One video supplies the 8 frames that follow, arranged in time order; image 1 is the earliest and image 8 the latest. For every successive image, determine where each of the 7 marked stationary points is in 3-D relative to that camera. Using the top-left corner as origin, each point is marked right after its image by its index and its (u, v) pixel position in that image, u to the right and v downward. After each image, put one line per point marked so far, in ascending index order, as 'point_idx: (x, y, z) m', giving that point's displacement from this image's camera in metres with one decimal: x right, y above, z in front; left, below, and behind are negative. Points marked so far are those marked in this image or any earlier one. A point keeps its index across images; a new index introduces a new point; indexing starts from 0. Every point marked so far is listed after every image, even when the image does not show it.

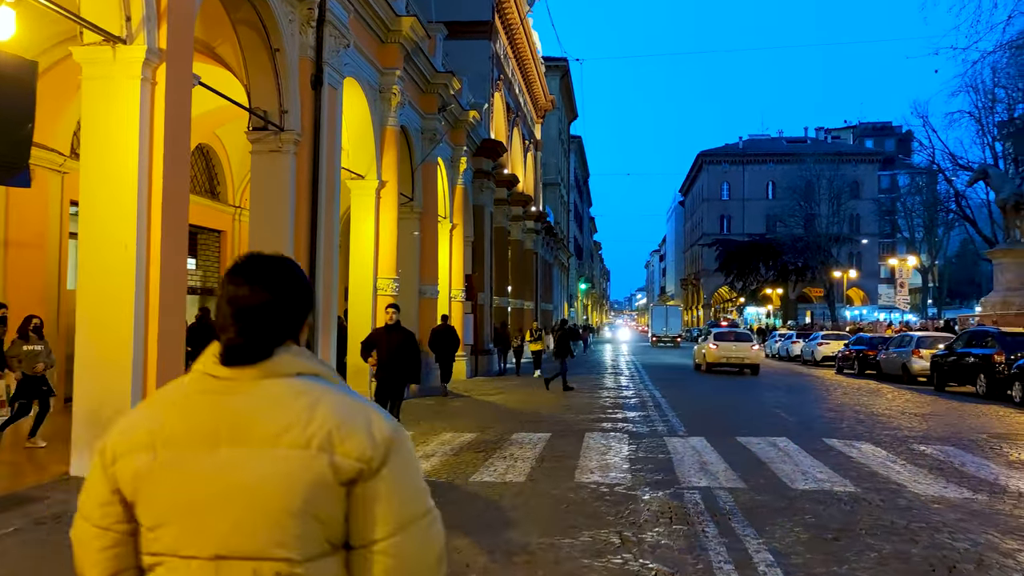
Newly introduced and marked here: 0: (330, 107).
0: (-2.8, +2.7, +14.3) m
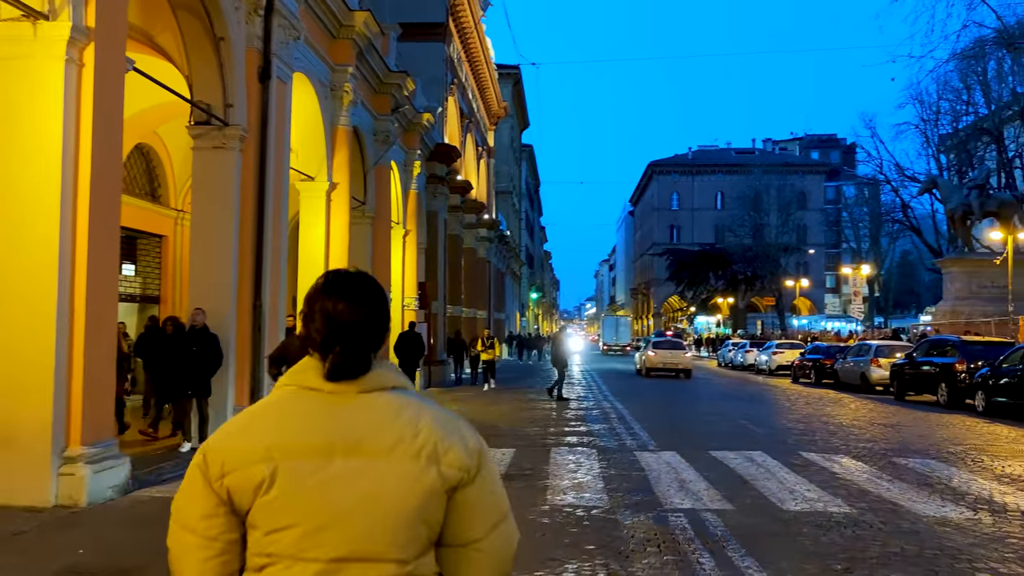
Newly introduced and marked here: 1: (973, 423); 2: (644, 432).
0: (-3.3, +2.6, +13.5) m
1: (+8.0, -2.4, +16.4) m
2: (+2.0, -2.2, +14.3) m
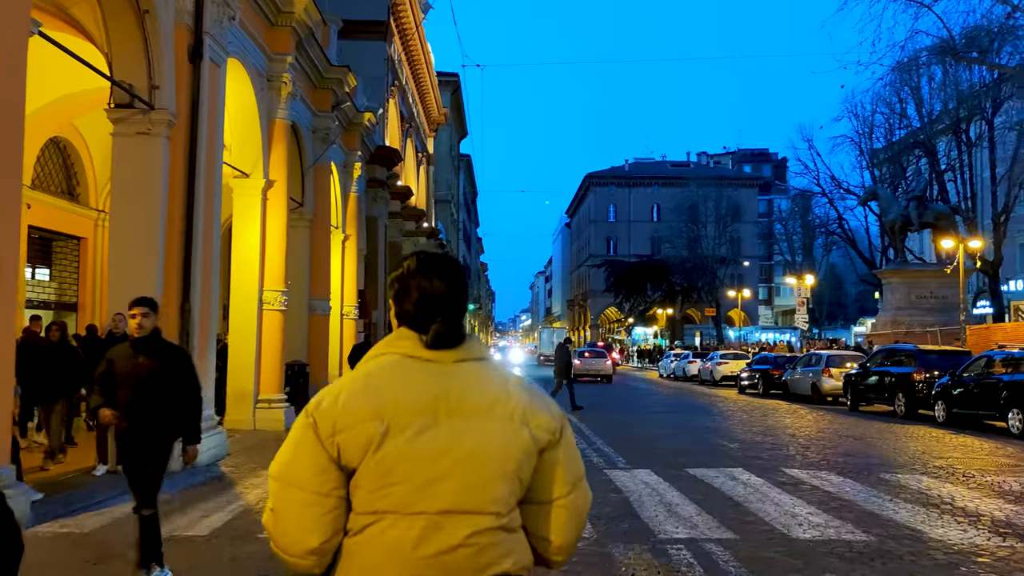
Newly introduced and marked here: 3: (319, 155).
0: (-3.9, +2.6, +12.2) m
1: (+7.2, -2.5, +15.9) m
2: (+1.3, -2.2, +13.3) m
3: (-4.1, +2.8, +20.0) m
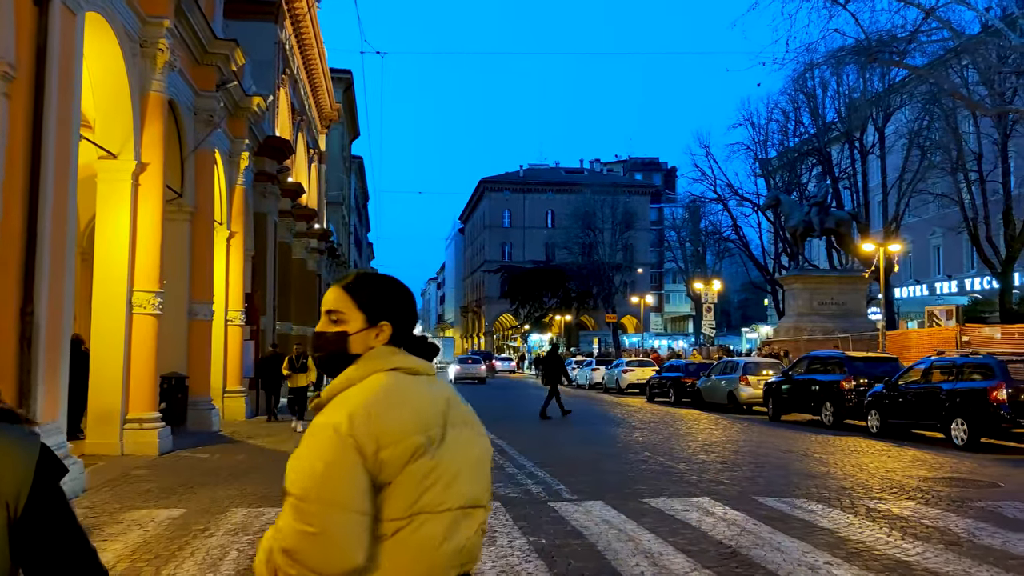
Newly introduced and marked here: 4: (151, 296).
0: (-4.7, +2.6, +10.0) m
1: (+5.8, -2.5, +14.8) m
2: (+0.3, -2.2, +11.6) m
3: (-5.8, +2.8, +17.6) m
4: (-5.5, -0.1, +14.3) m
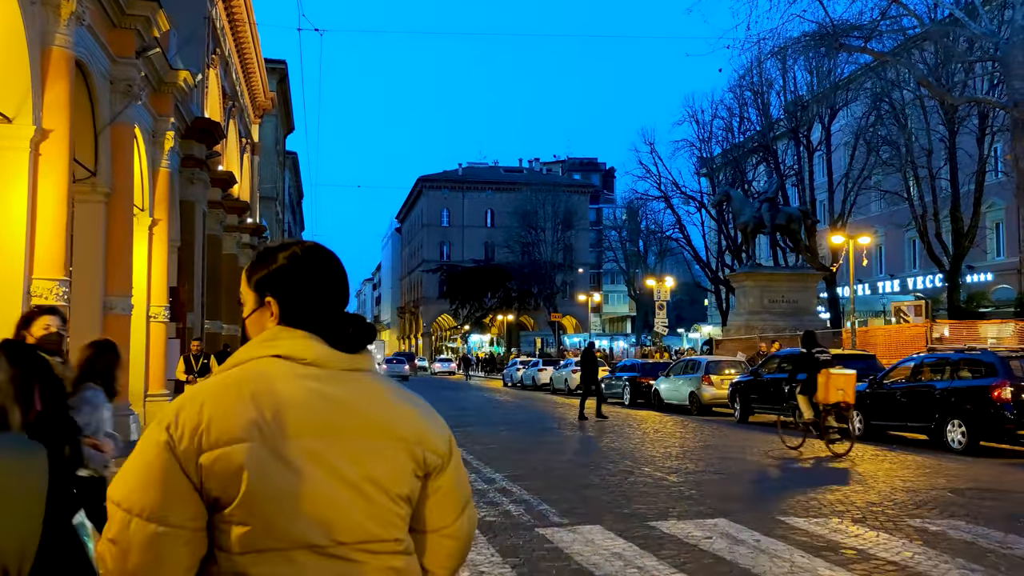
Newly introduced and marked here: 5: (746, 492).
0: (-4.9, +2.8, +8.1) m
1: (+5.3, -2.4, +13.6) m
2: (0.0, -2.1, +10.1) m
3: (-6.5, +2.9, +15.6) m
4: (-5.9, 0.0, +12.3) m
5: (+2.3, -2.0, +9.3) m
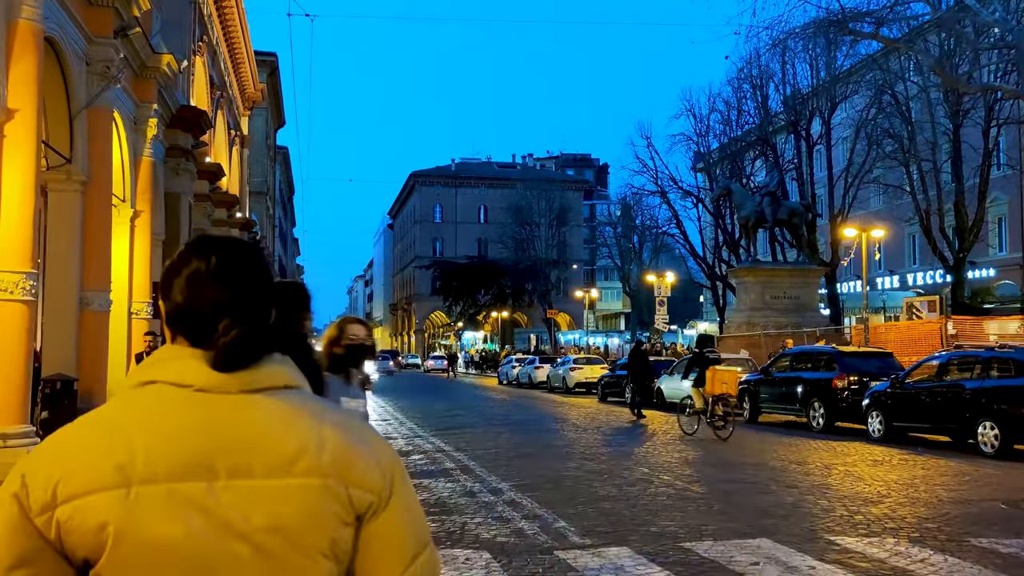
0: (-4.8, +2.8, +7.1) m
1: (+5.3, -2.3, +12.8) m
2: (+0.1, -2.0, +9.2) m
3: (-6.5, +3.0, +14.7) m
4: (-5.9, +0.1, +11.3) m
5: (+2.4, -1.9, +8.5) m
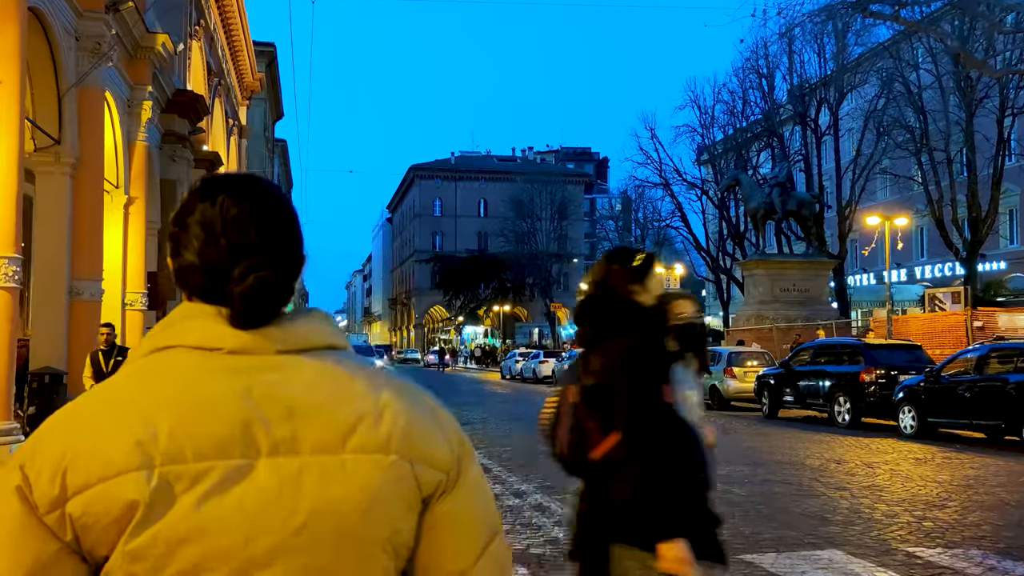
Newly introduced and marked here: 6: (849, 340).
0: (-4.6, +3.0, +6.3) m
1: (+5.5, -2.1, +12.0) m
2: (+0.3, -1.9, +8.4) m
3: (-6.3, +3.2, +13.9) m
4: (-5.7, +0.3, +10.5) m
5: (+2.6, -1.8, +7.7) m
6: (+6.3, -1.0, +17.6) m
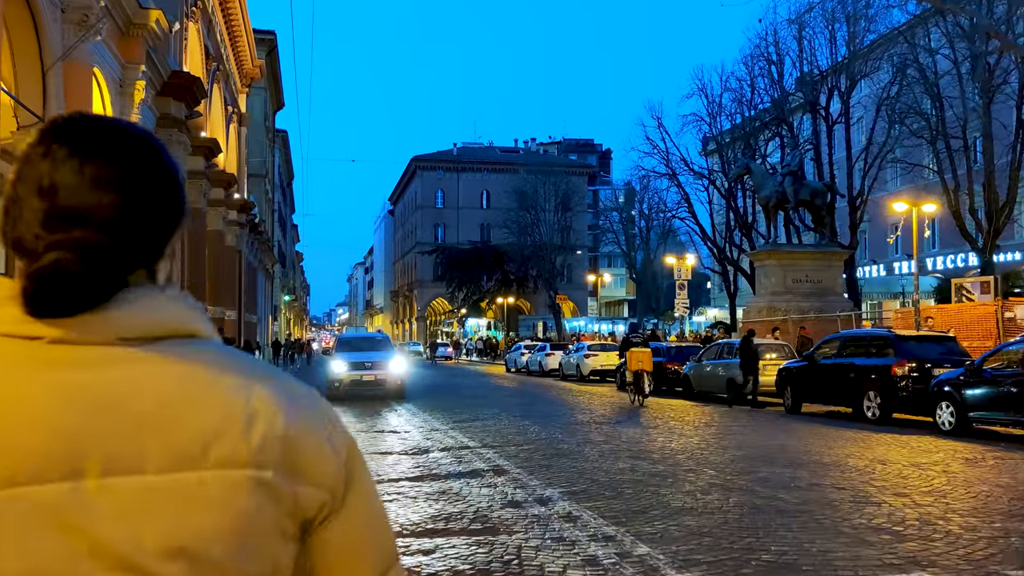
0: (-4.4, +3.1, +5.4) m
1: (+5.7, -2.0, +11.2) m
2: (+0.5, -1.7, +7.6) m
3: (-6.1, +3.3, +13.0) m
4: (-5.5, +0.4, +9.7) m
5: (+2.8, -1.7, +6.8) m
6: (+6.5, -0.8, +16.7) m
